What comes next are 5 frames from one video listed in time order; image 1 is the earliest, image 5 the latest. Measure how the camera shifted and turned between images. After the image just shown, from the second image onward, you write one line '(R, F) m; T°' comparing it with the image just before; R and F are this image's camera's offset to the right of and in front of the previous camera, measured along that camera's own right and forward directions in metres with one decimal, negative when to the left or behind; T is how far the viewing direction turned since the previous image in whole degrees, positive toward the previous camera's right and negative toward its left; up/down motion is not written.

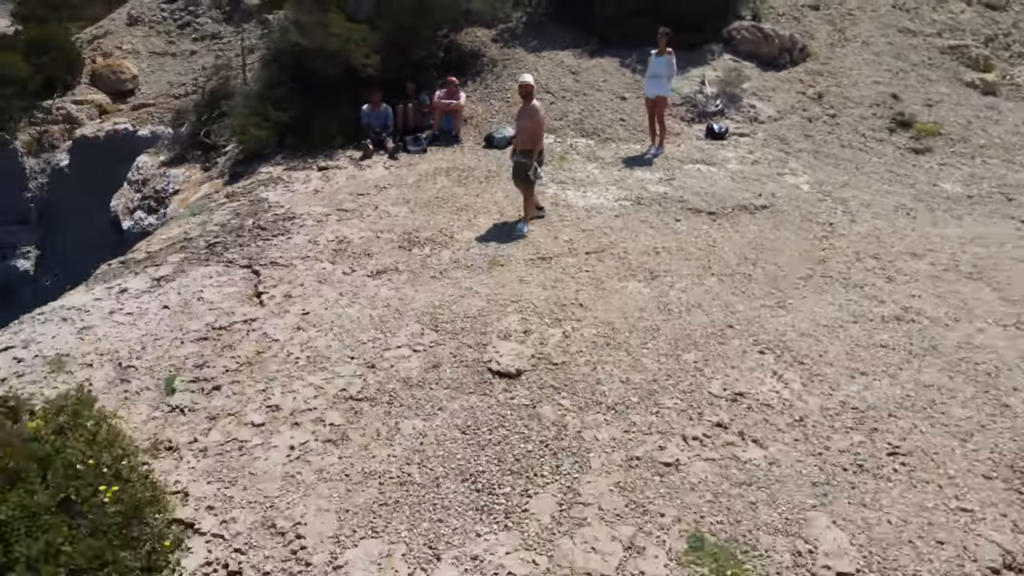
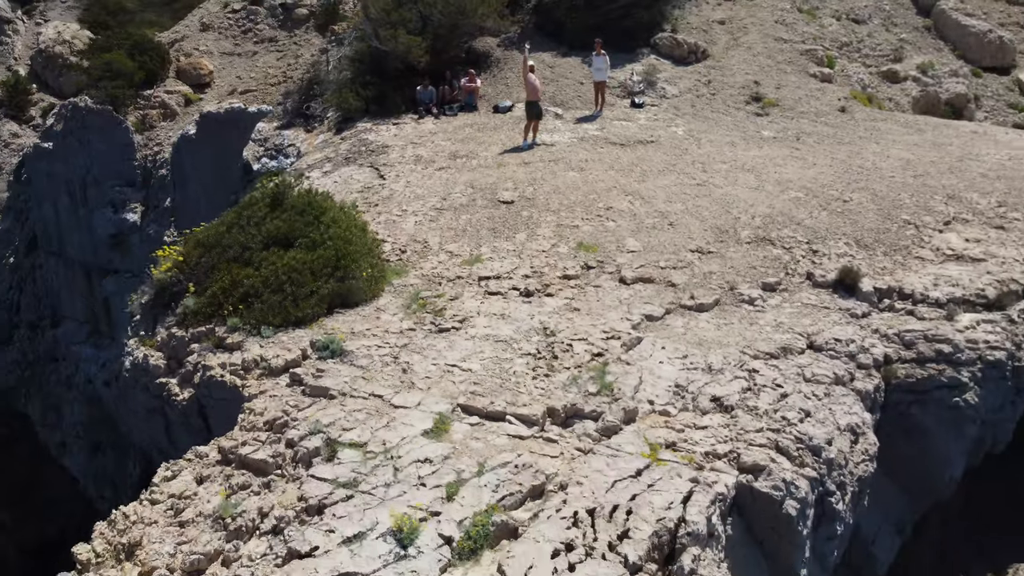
(0.0, -4.8) m; 0°
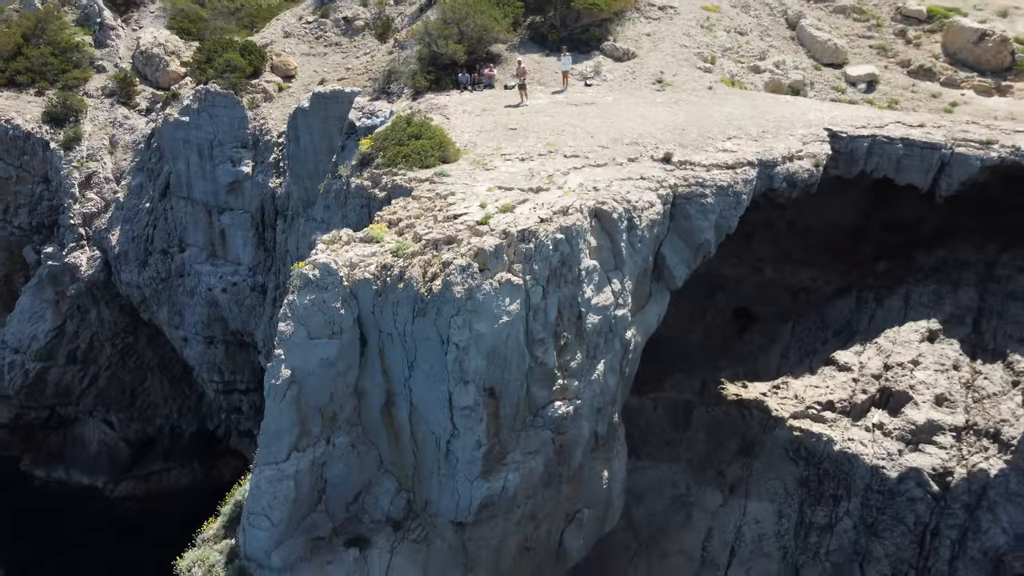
(-0.1, -9.0) m; 0°
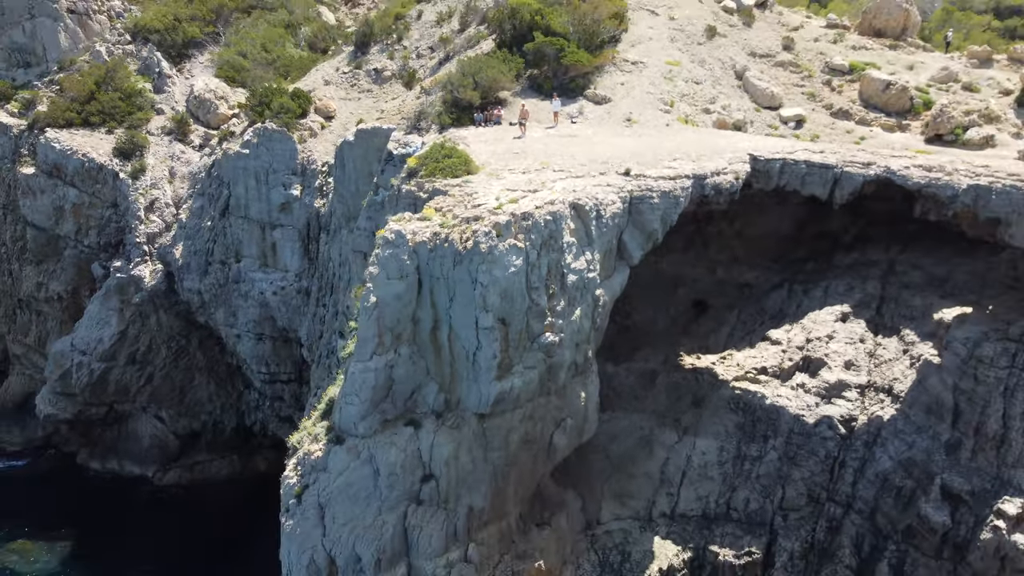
(-0.1, -6.3) m; 0°
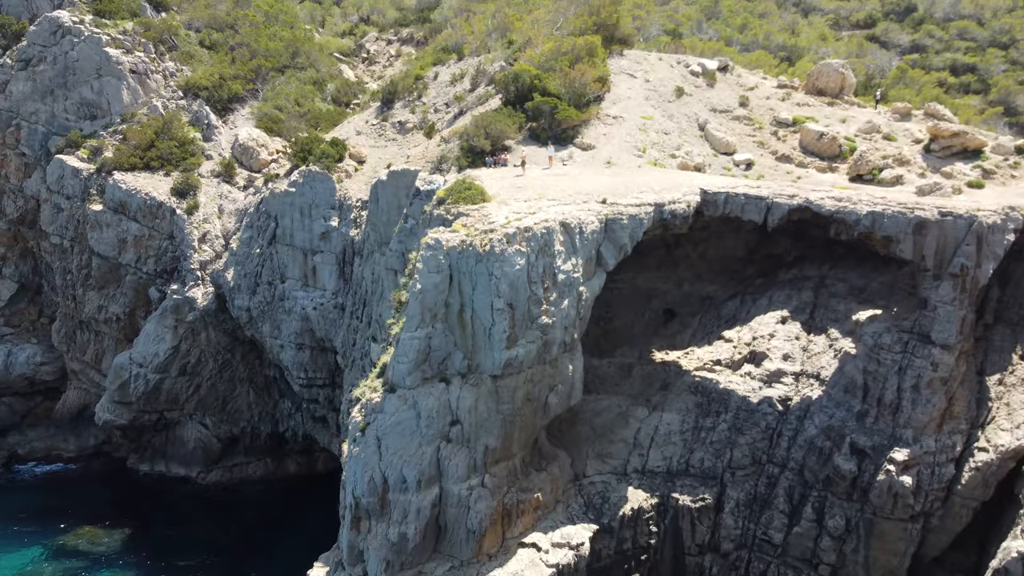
(-0.2, -7.0) m; 0°
